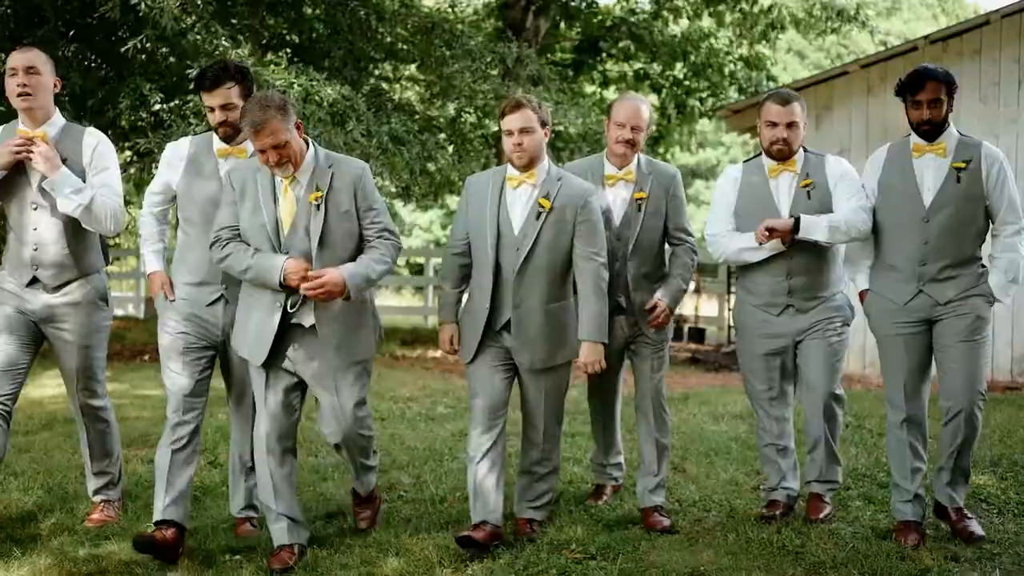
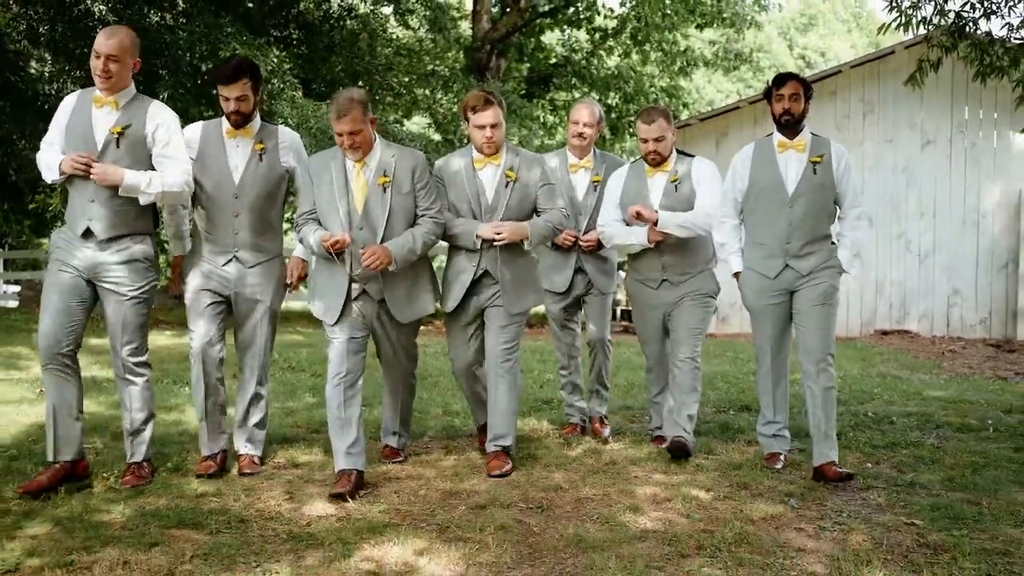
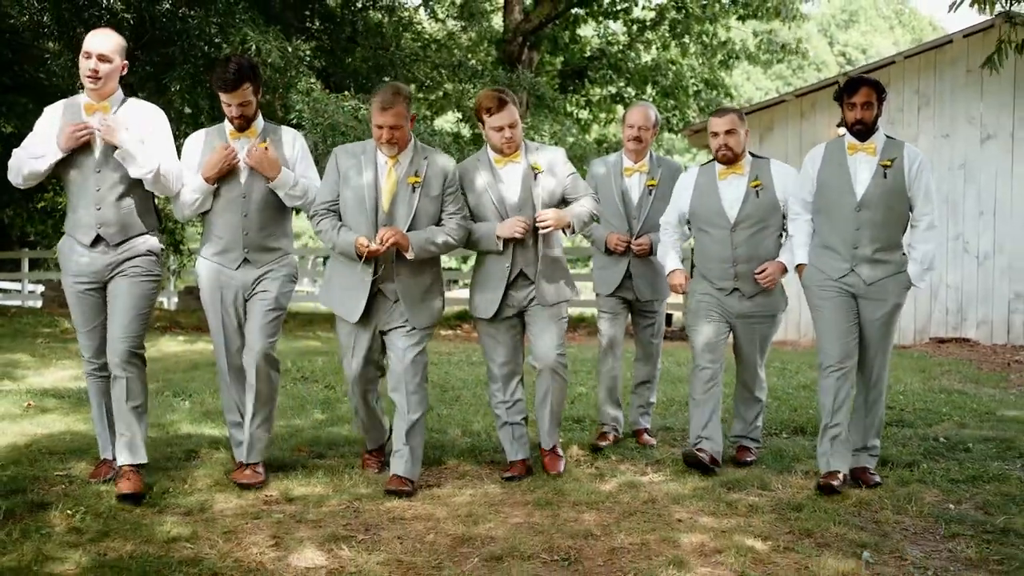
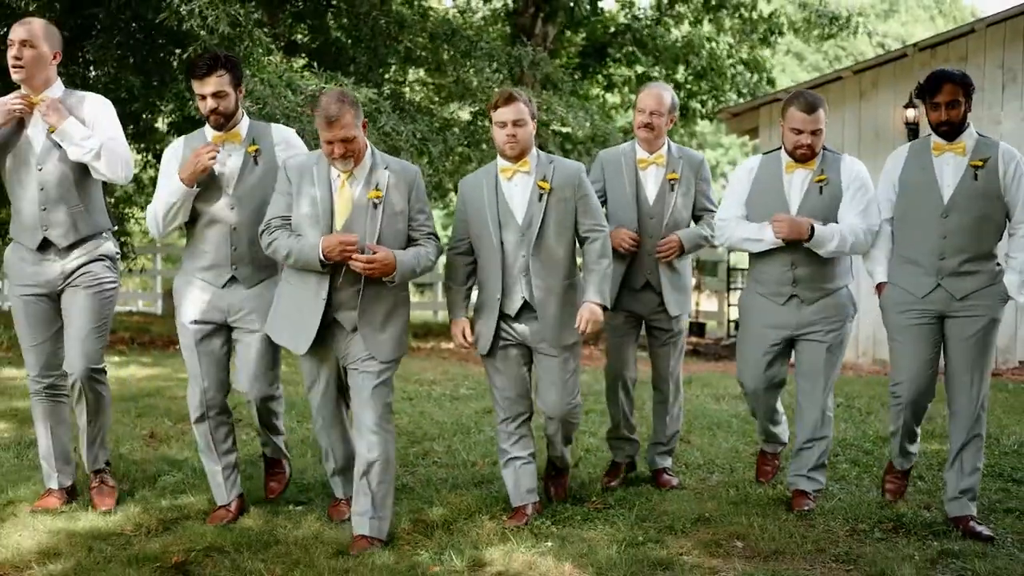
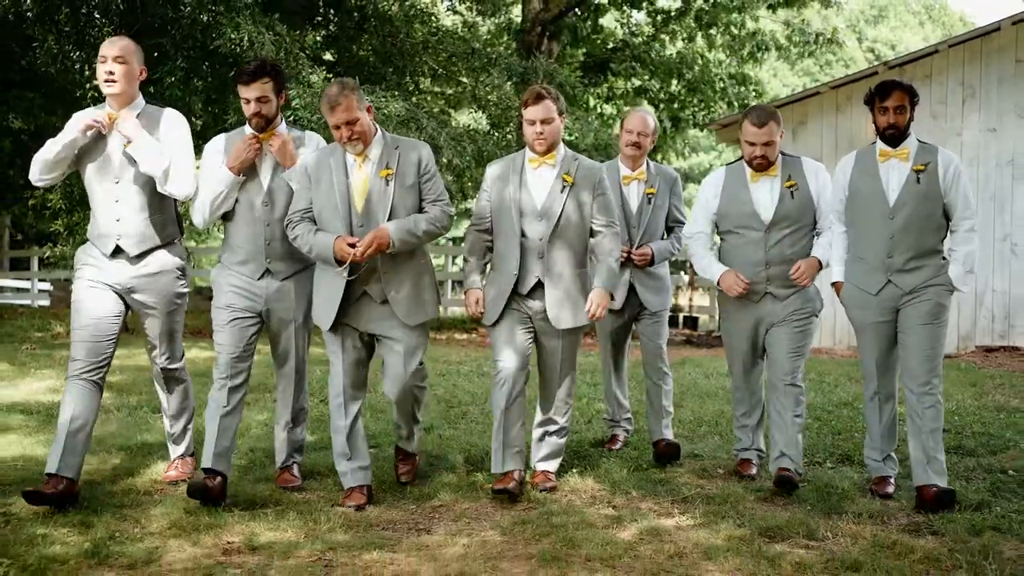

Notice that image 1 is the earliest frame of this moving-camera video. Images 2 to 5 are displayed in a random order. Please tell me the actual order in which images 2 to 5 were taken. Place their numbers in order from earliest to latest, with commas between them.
4, 5, 3, 2
